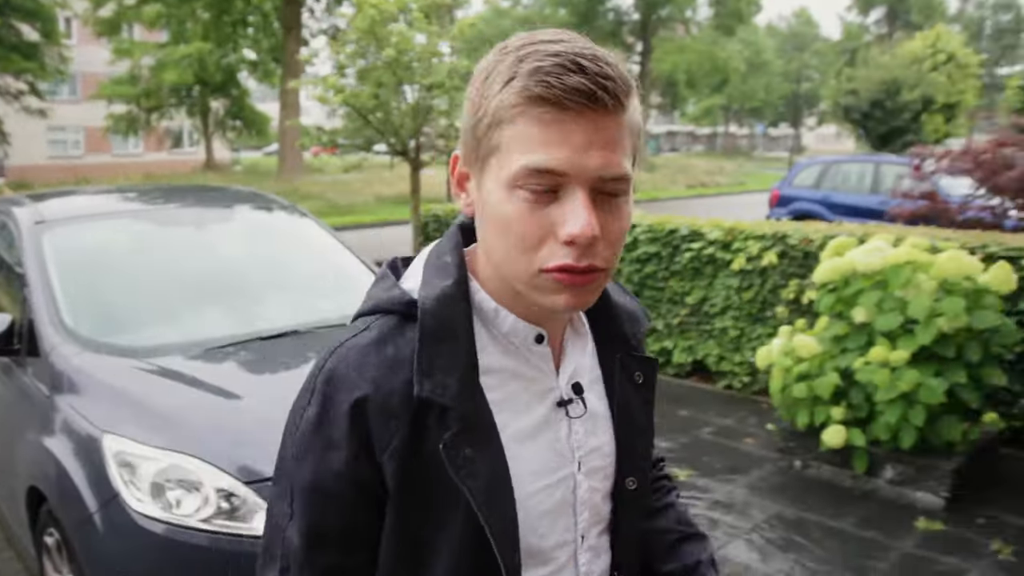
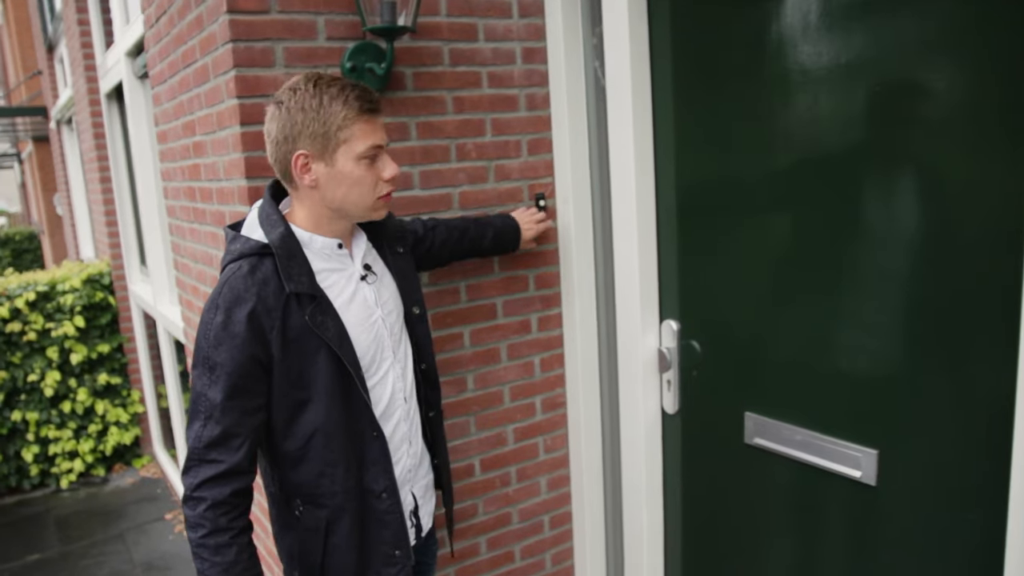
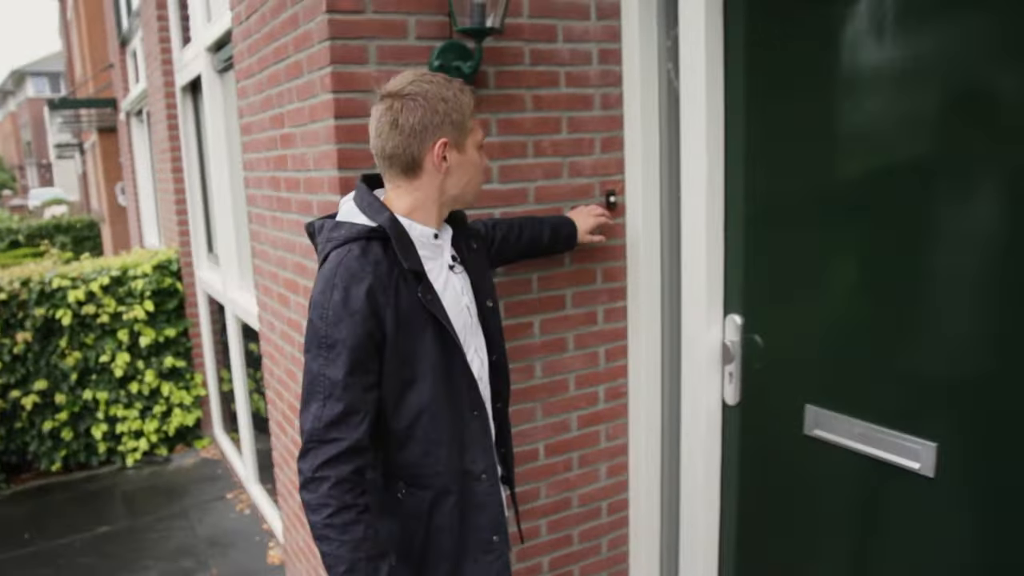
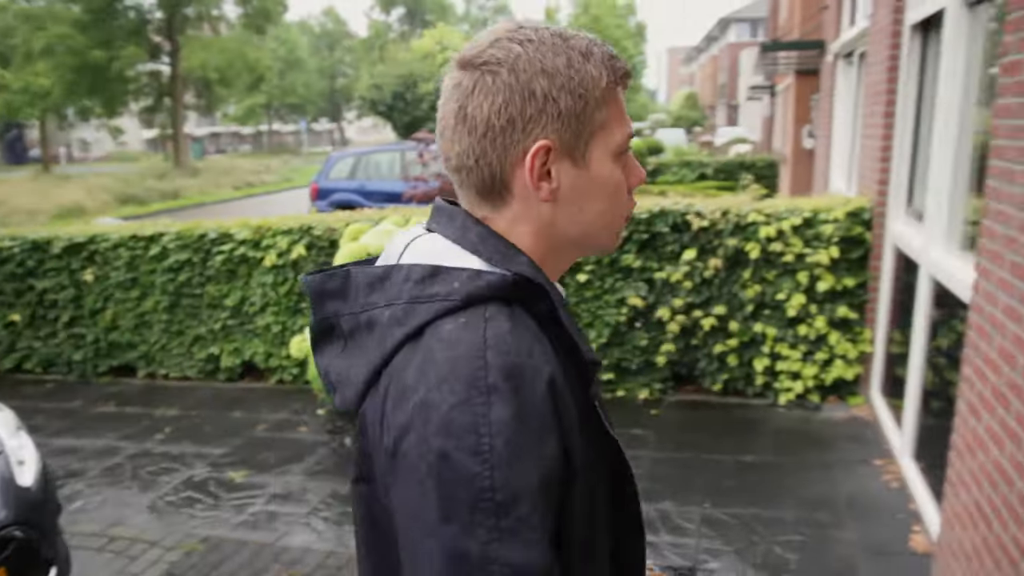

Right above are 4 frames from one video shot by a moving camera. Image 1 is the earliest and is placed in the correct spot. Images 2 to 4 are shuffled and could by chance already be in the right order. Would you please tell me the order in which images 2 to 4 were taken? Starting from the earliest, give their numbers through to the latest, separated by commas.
4, 3, 2
